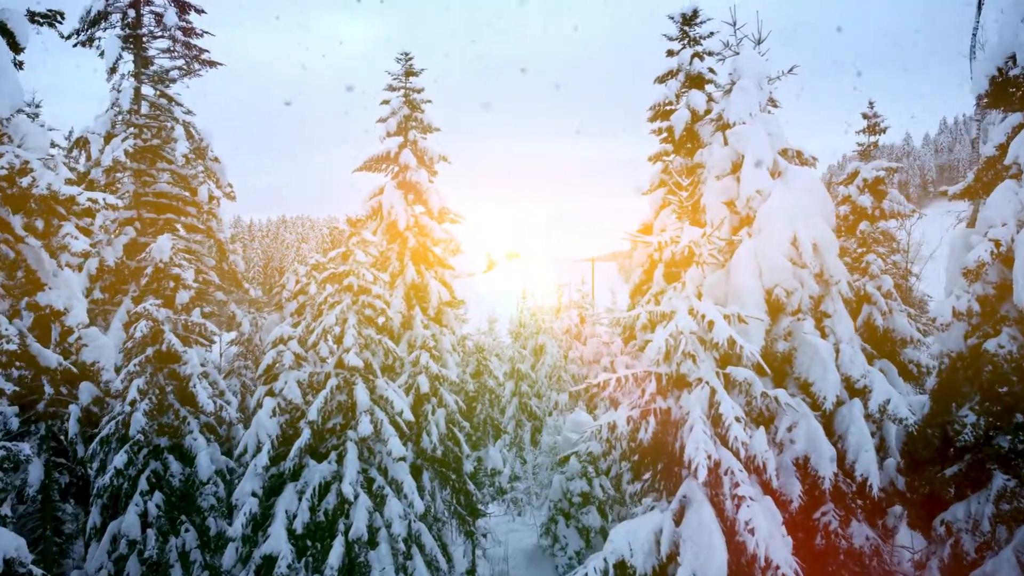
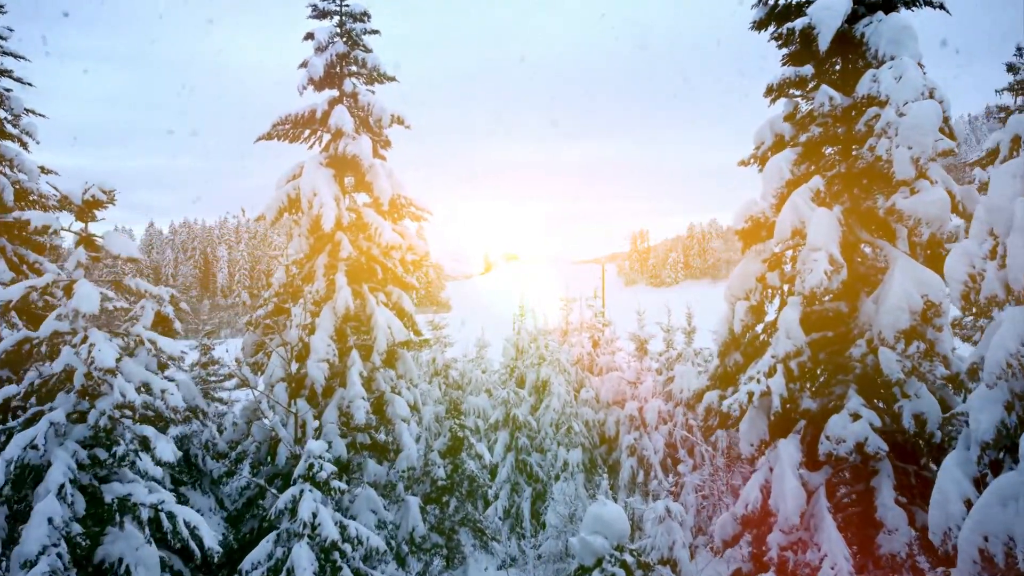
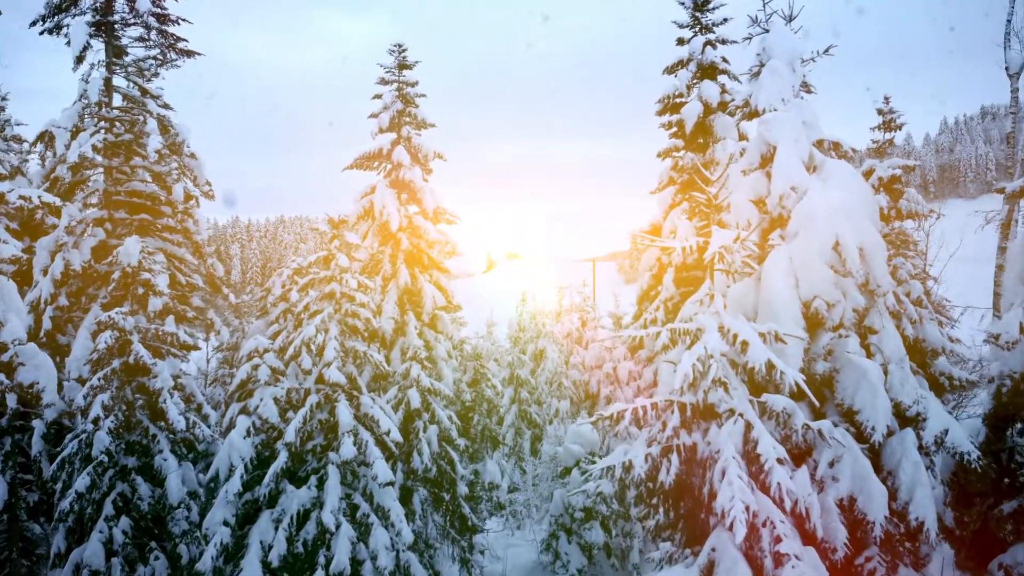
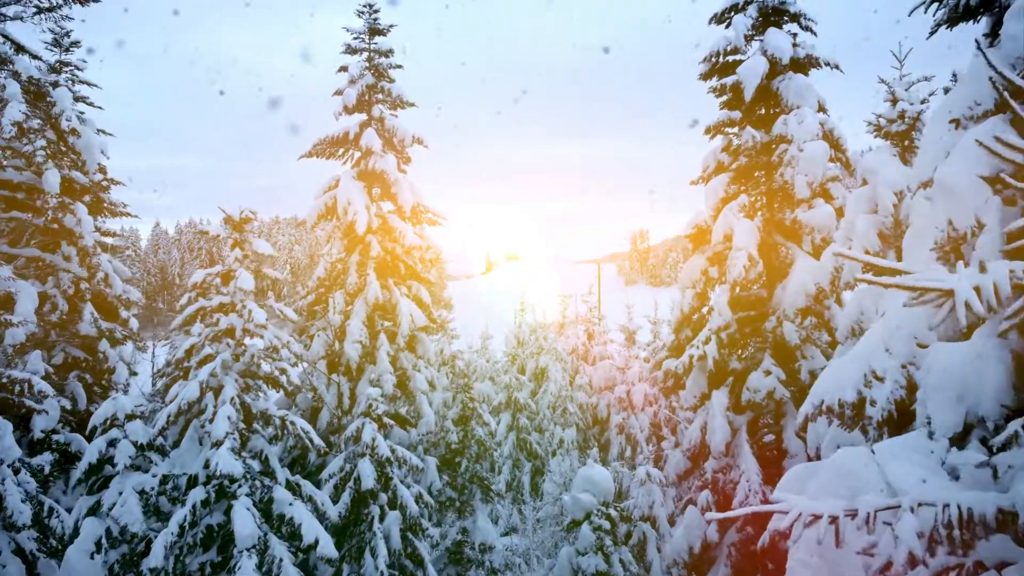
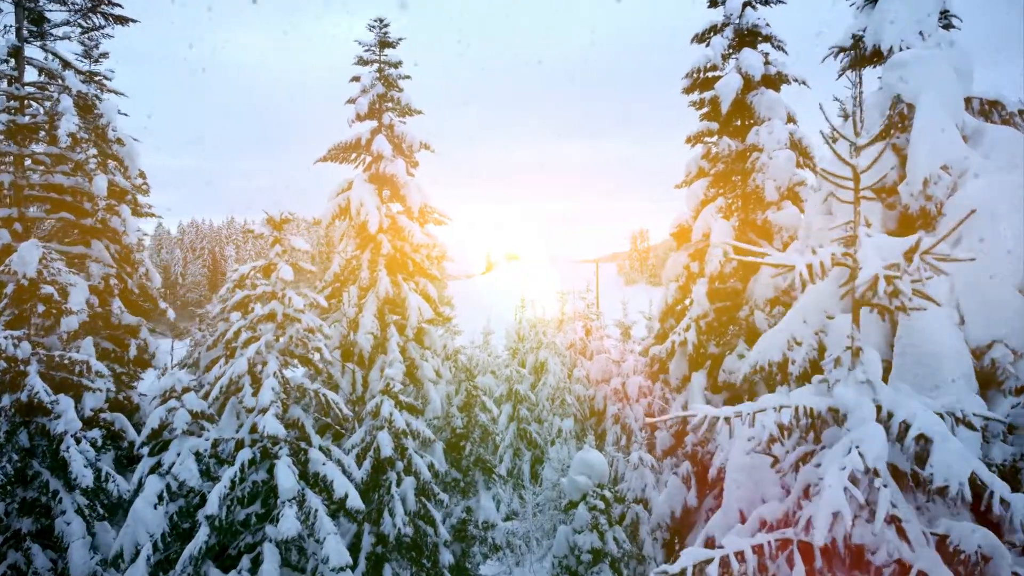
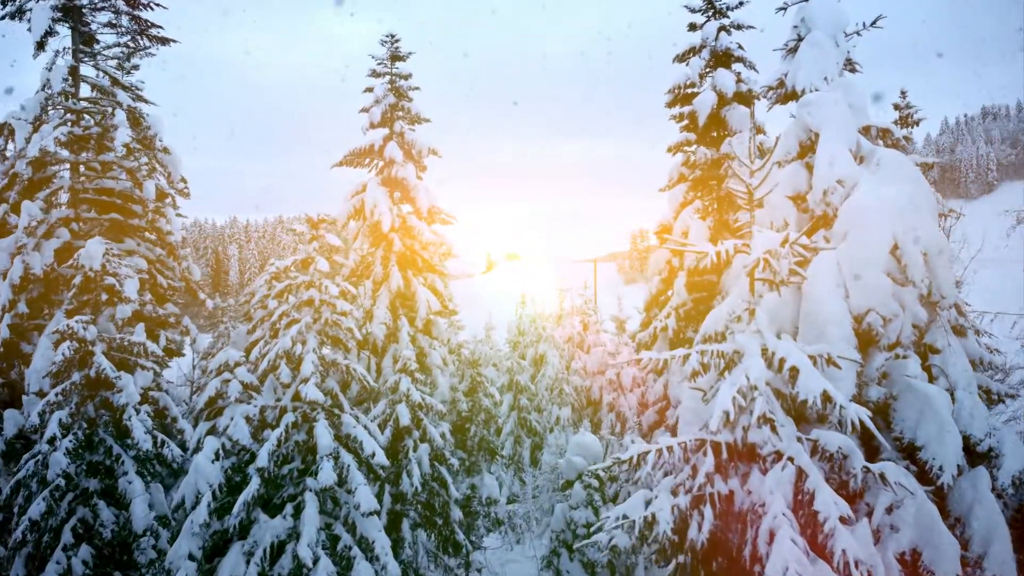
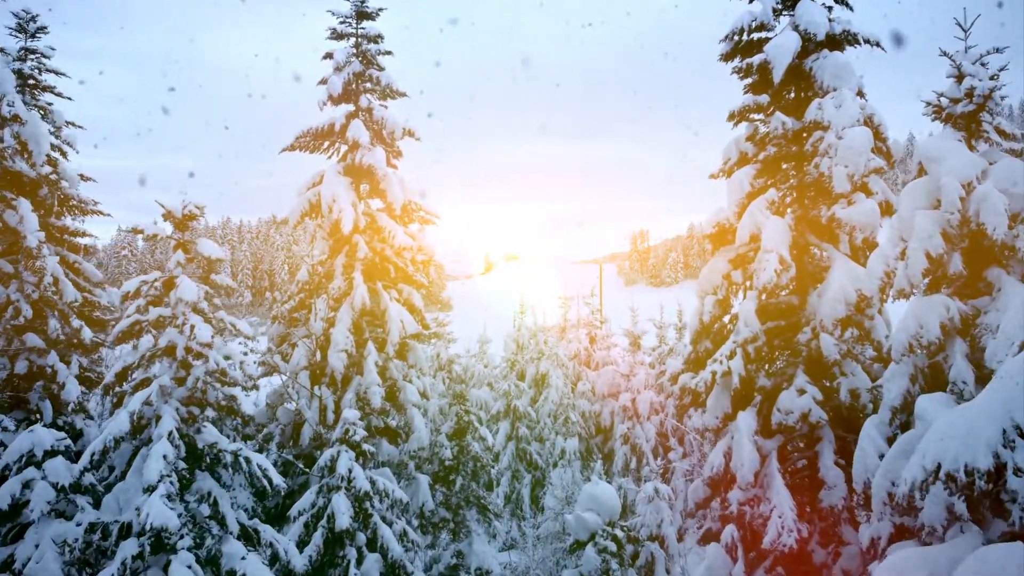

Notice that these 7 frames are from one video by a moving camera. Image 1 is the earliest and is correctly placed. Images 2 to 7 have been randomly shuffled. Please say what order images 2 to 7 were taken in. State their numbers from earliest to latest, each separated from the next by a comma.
3, 6, 5, 4, 7, 2
